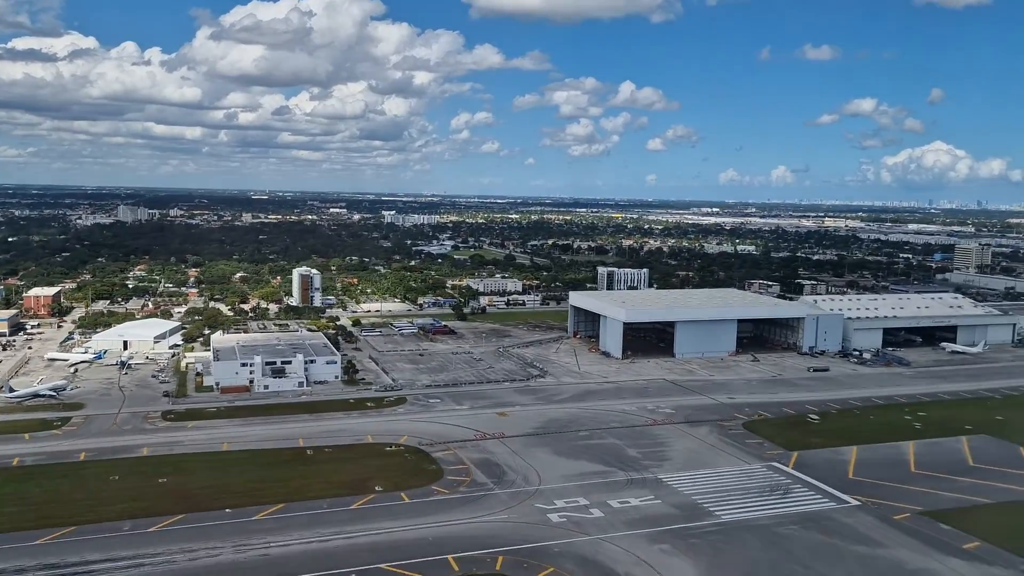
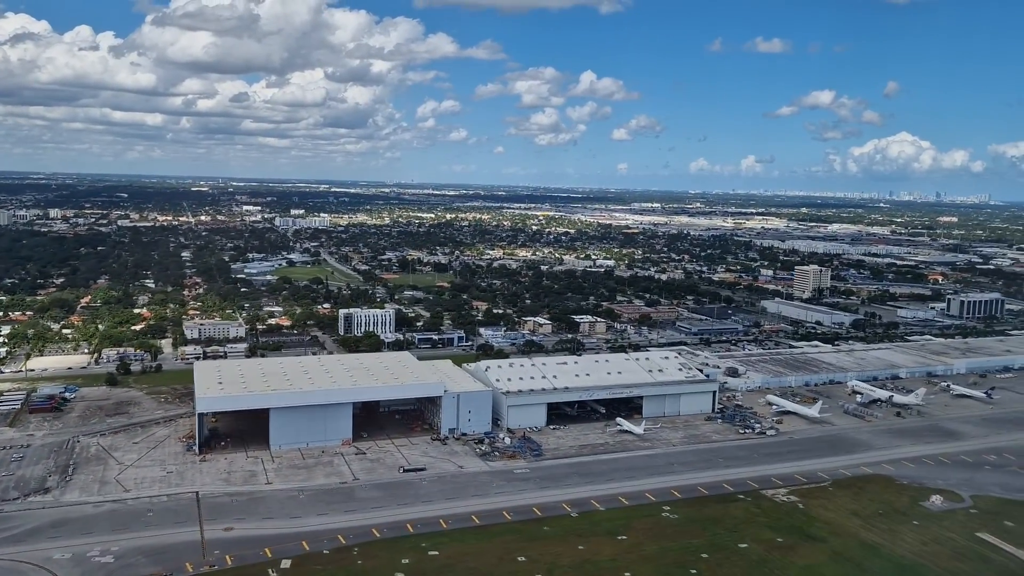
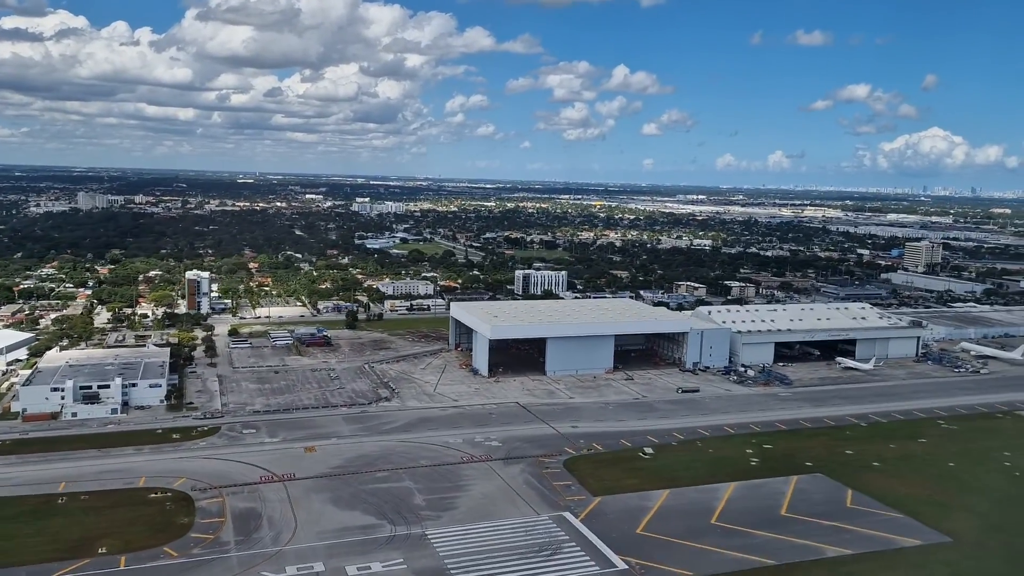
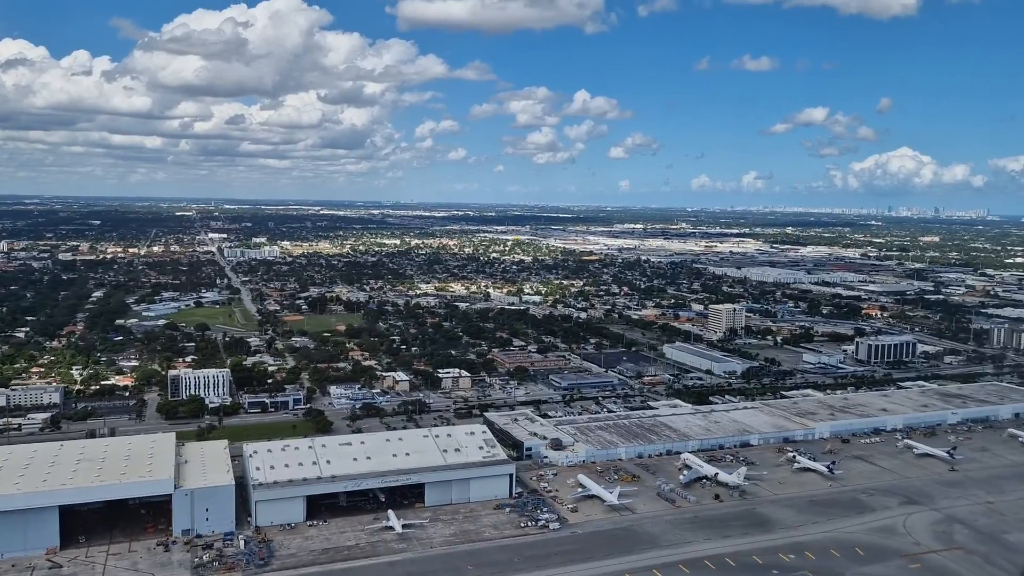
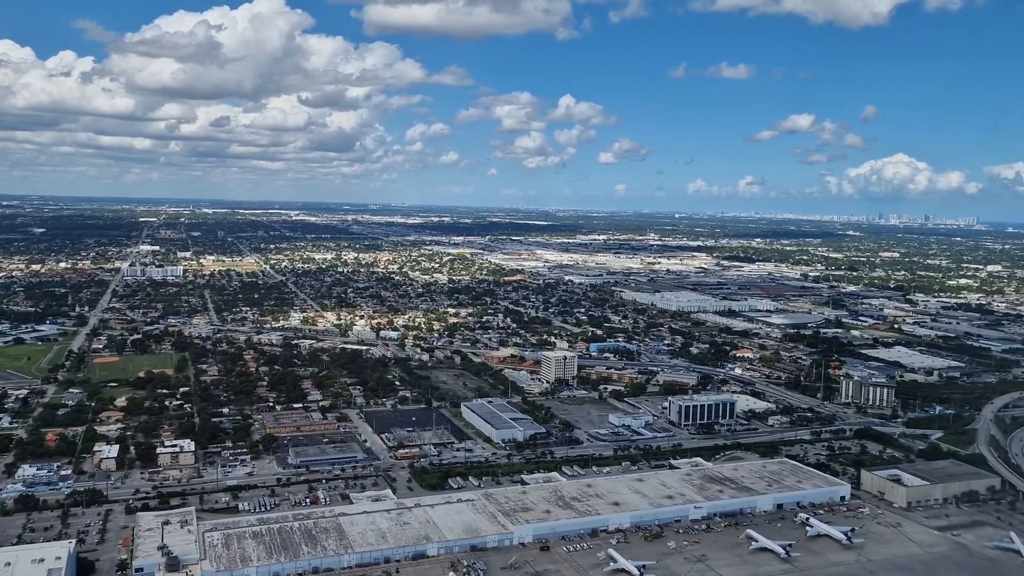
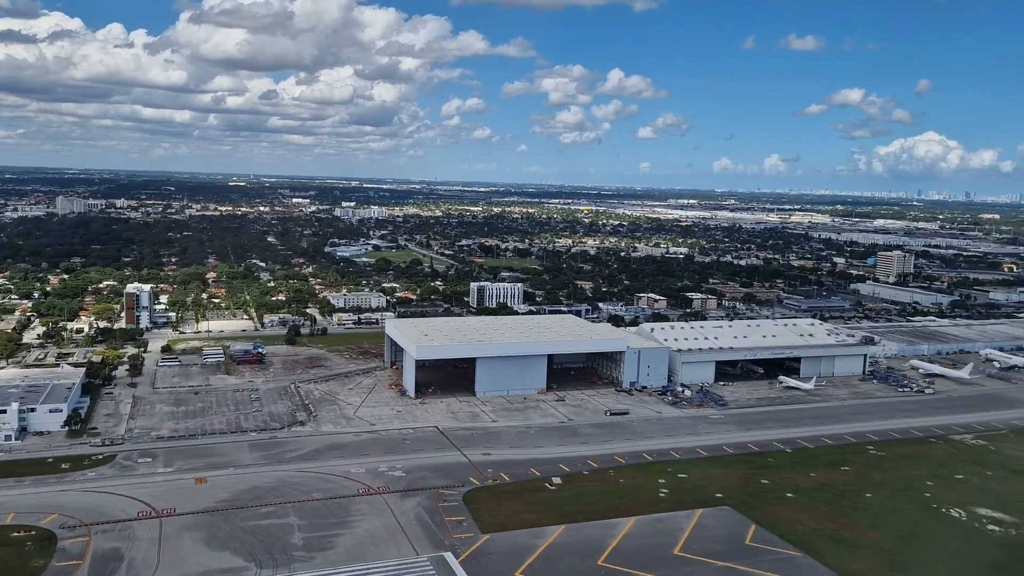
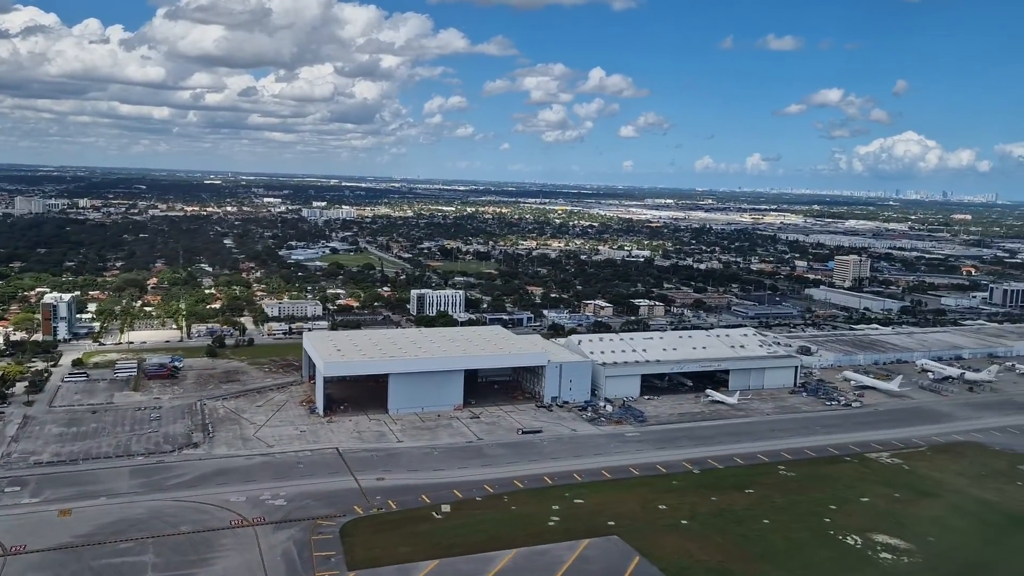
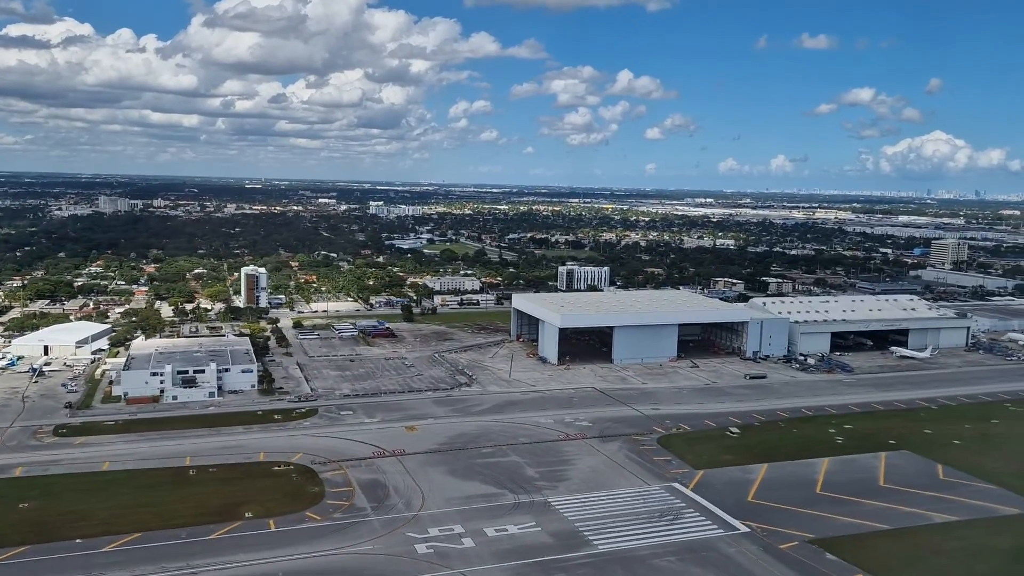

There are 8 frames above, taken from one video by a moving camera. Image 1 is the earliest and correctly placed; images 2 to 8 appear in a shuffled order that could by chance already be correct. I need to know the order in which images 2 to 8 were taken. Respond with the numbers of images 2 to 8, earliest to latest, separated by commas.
8, 3, 6, 7, 2, 4, 5
